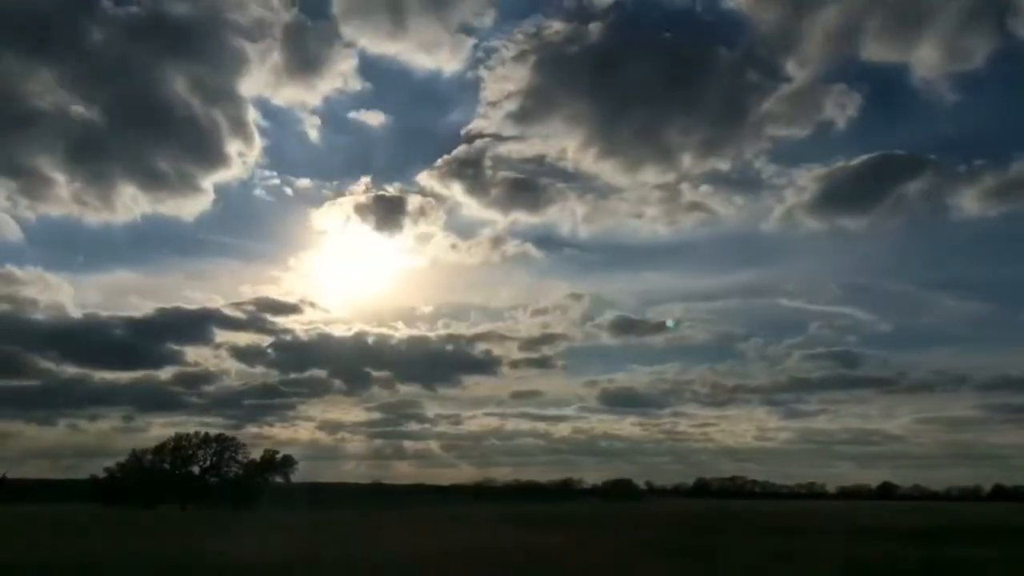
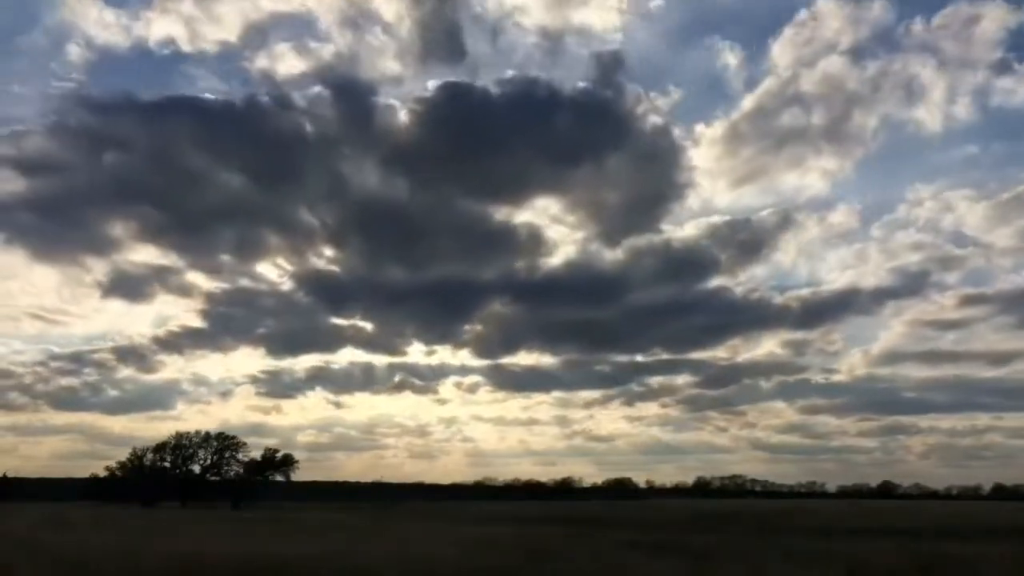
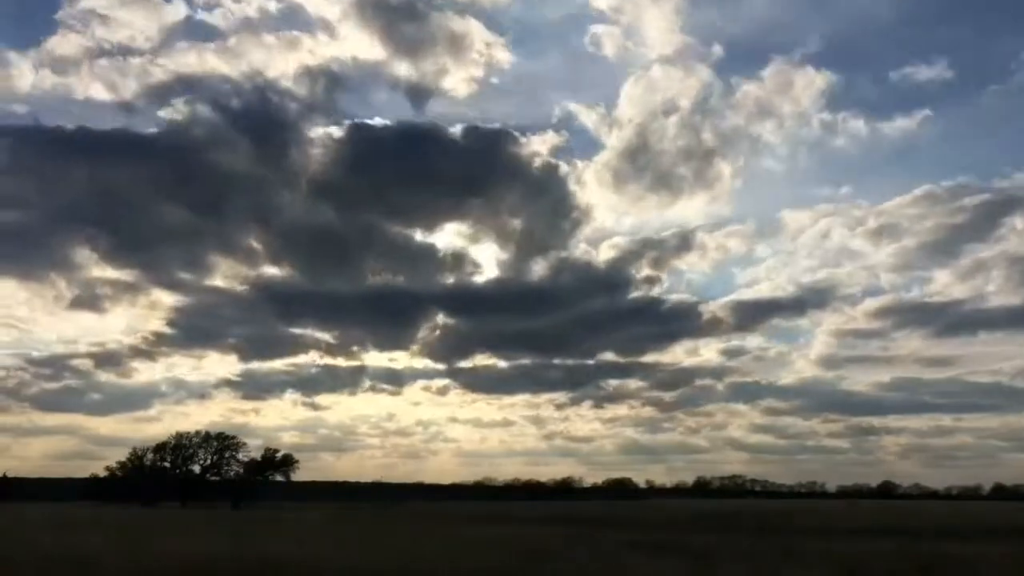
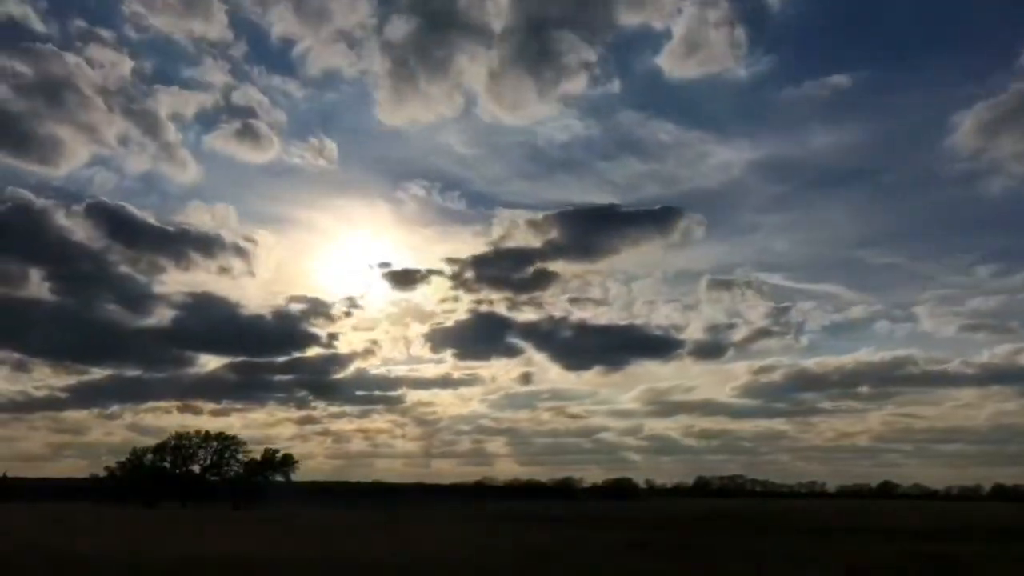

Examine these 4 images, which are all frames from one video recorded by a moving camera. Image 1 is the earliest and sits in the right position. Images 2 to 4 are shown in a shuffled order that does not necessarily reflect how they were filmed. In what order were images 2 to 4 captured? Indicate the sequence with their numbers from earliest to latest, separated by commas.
4, 3, 2
